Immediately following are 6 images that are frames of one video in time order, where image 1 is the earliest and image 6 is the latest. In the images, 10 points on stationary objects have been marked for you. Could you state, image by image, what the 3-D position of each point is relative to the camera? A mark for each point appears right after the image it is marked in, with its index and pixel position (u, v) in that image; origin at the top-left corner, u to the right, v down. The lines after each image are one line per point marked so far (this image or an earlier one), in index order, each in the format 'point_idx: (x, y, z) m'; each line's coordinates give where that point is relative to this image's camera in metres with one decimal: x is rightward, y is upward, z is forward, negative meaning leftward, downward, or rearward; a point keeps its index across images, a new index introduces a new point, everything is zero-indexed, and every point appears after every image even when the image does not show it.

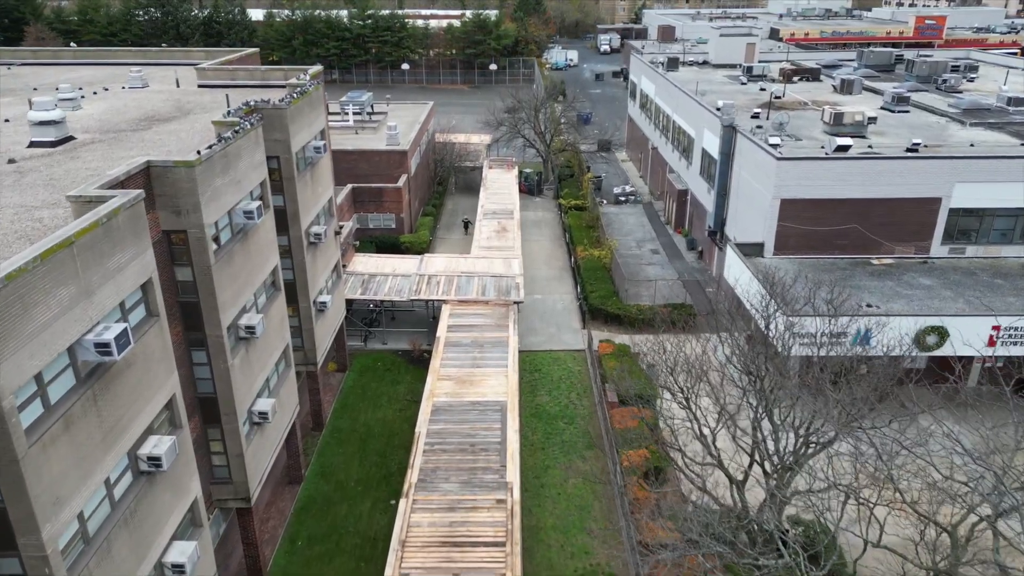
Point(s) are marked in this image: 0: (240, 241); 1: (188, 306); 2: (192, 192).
0: (-7.1, +1.2, +17.4) m
1: (-7.8, -0.5, +16.1) m
2: (-7.2, +2.2, +15.1) m
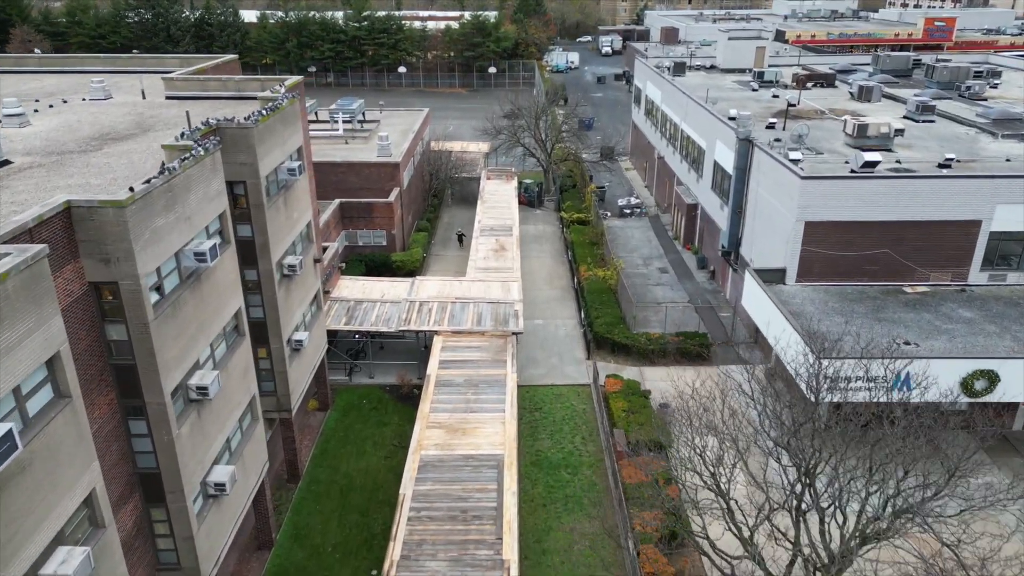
0: (-7.2, 0.0, +14.9) m
1: (-7.9, -1.7, +13.6) m
2: (-7.3, +1.0, +12.6) m
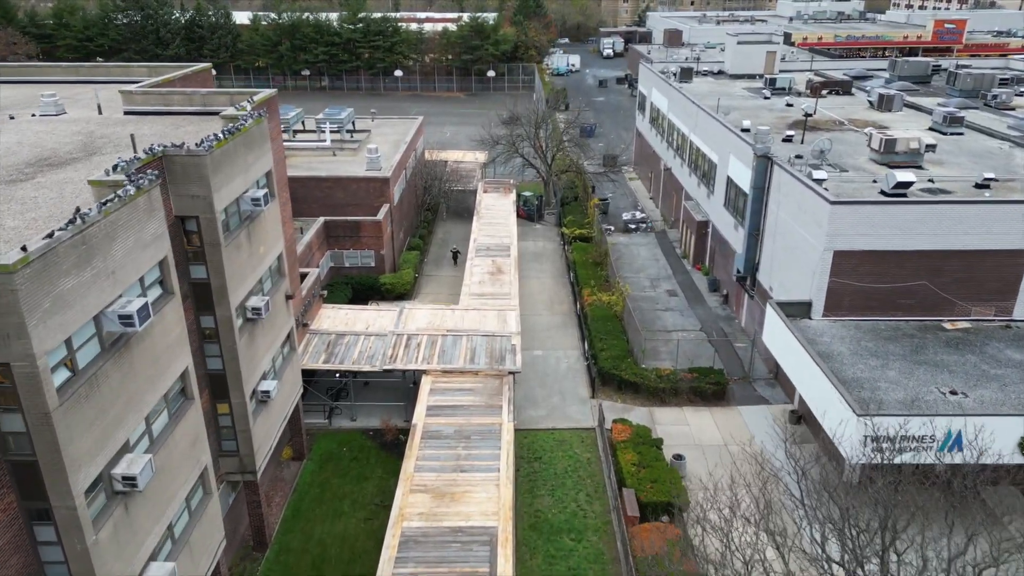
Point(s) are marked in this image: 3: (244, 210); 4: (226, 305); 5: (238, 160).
0: (-7.3, -1.3, +12.3) m
1: (-8.1, -2.9, +10.9) m
2: (-7.5, -0.3, +10.0) m
3: (-7.4, +2.2, +18.6) m
4: (-7.4, -0.4, +17.4) m
5: (-7.3, +3.4, +17.9) m
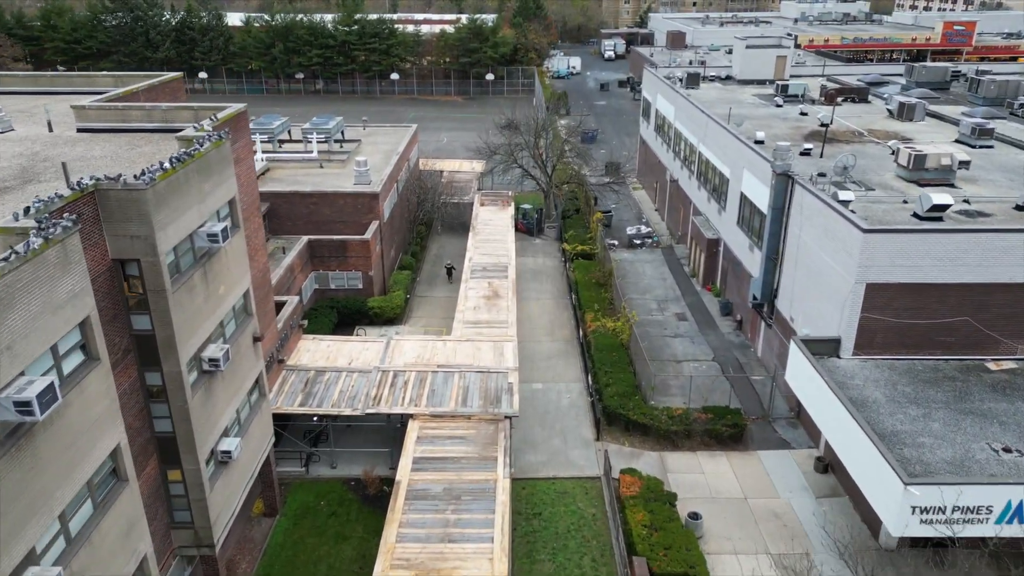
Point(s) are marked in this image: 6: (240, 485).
0: (-7.4, -2.4, +9.9) m
1: (-8.2, -4.1, +8.6) m
2: (-7.6, -1.5, +7.6) m
3: (-7.5, +1.0, +16.2) m
4: (-7.6, -1.6, +15.0) m
5: (-7.5, +2.3, +15.5) m
6: (-7.3, -5.3, +18.0) m
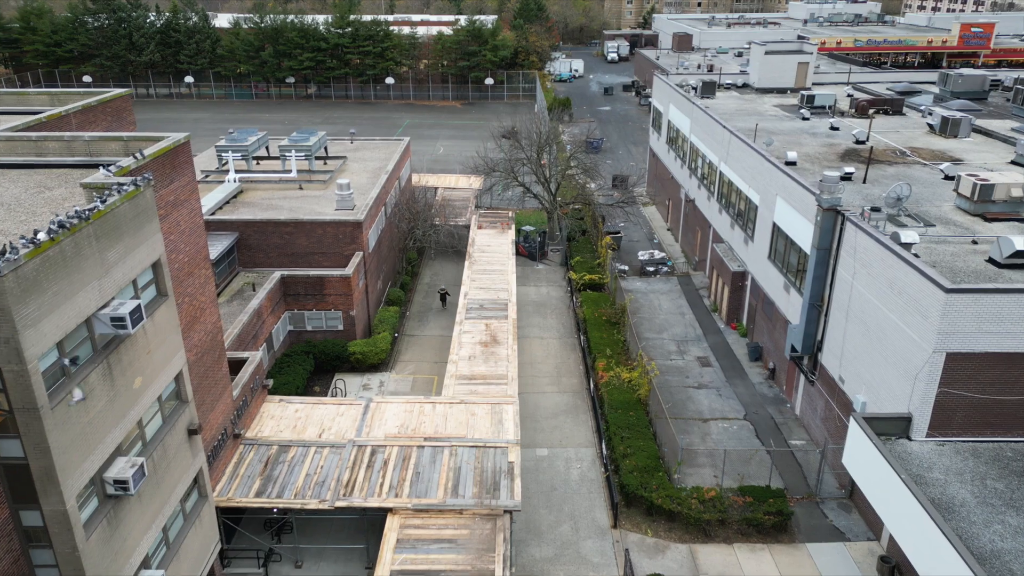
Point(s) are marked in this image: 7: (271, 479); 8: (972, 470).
0: (-7.4, -4.3, +6.0) m
1: (-8.2, -5.9, +4.7) m
2: (-7.6, -3.3, +3.7) m
3: (-7.5, -0.8, +12.3) m
4: (-7.5, -3.4, +11.1) m
5: (-7.4, +0.4, +11.6) m
6: (-7.3, -7.2, +14.1) m
7: (-7.0, -5.5, +19.3) m
8: (+11.8, -4.7, +17.2) m
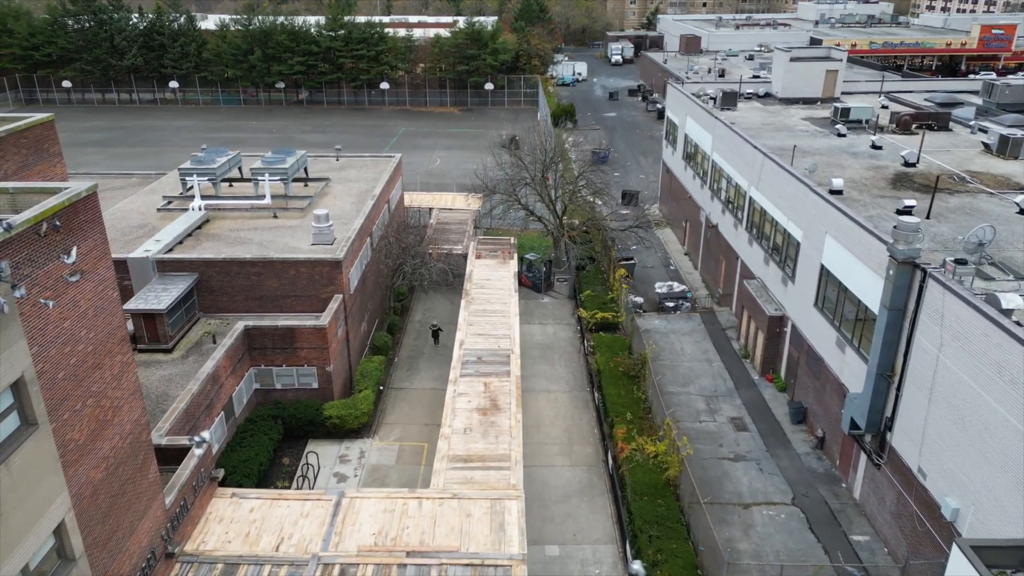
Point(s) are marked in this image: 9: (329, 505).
0: (-7.3, -6.2, +1.8) m
1: (-8.0, -7.9, +0.5) m
2: (-7.4, -5.3, -0.4) m
3: (-7.4, -2.8, +8.1) m
4: (-7.4, -5.4, +7.0) m
5: (-7.3, -1.5, +7.5) m
6: (-7.2, -9.1, +10.0) m
7: (-6.8, -7.4, +15.1) m
8: (+12.0, -6.6, +13.1) m
9: (-5.0, -6.0, +18.2) m
